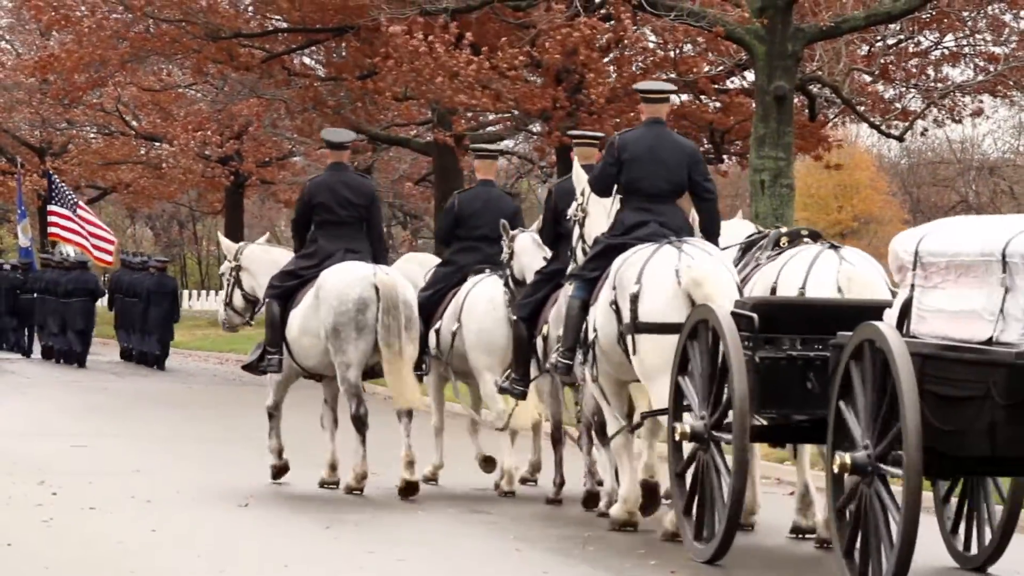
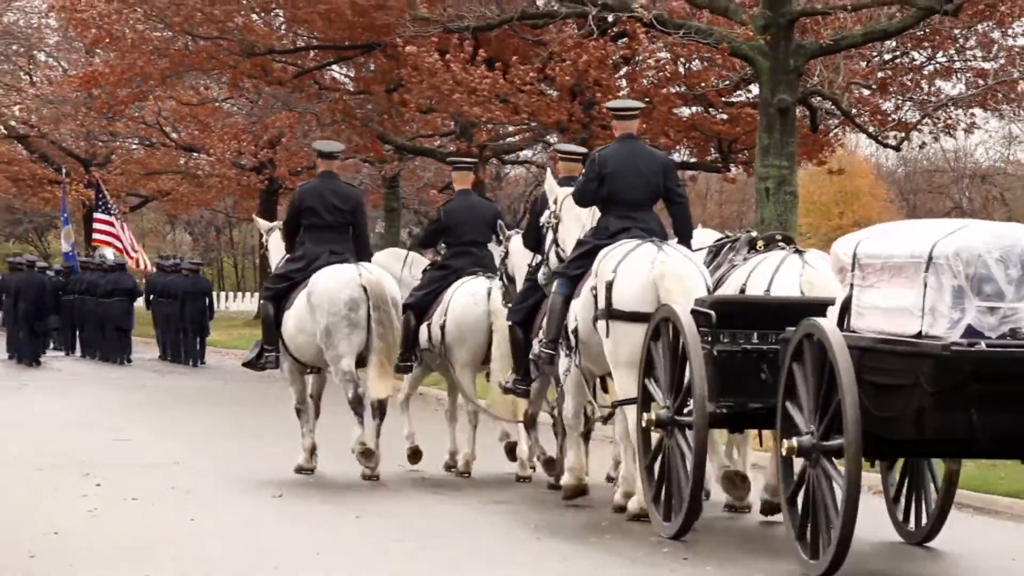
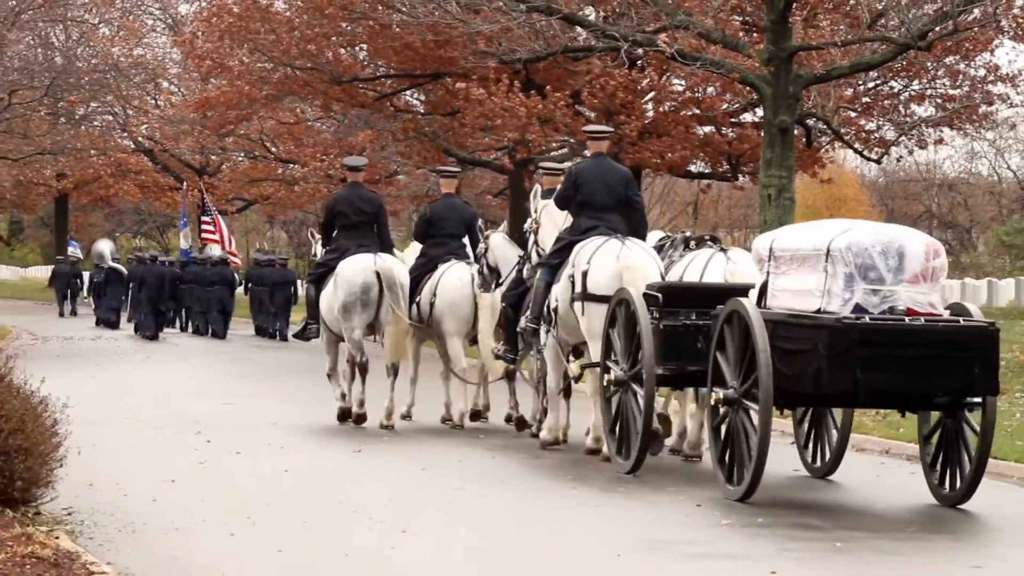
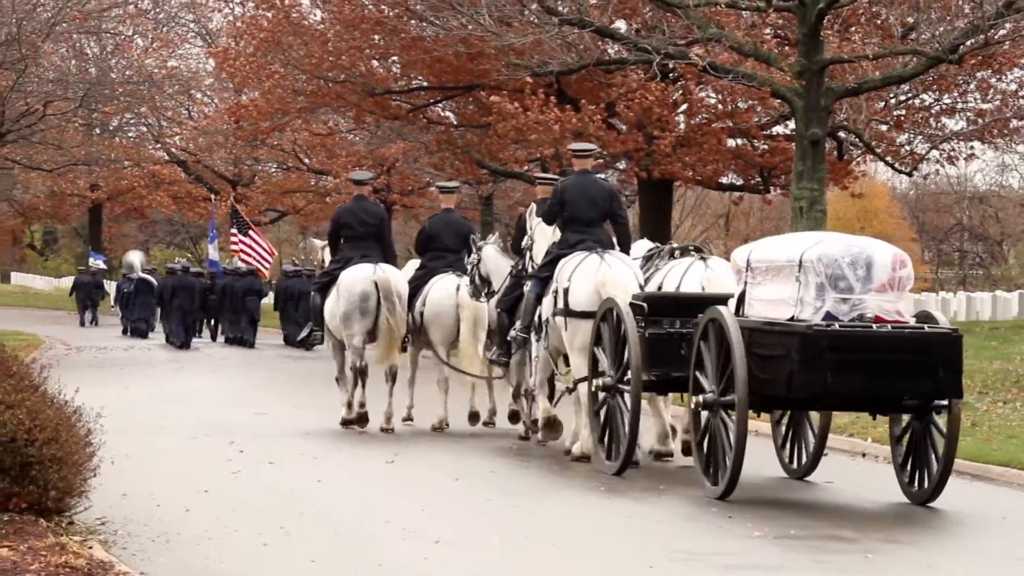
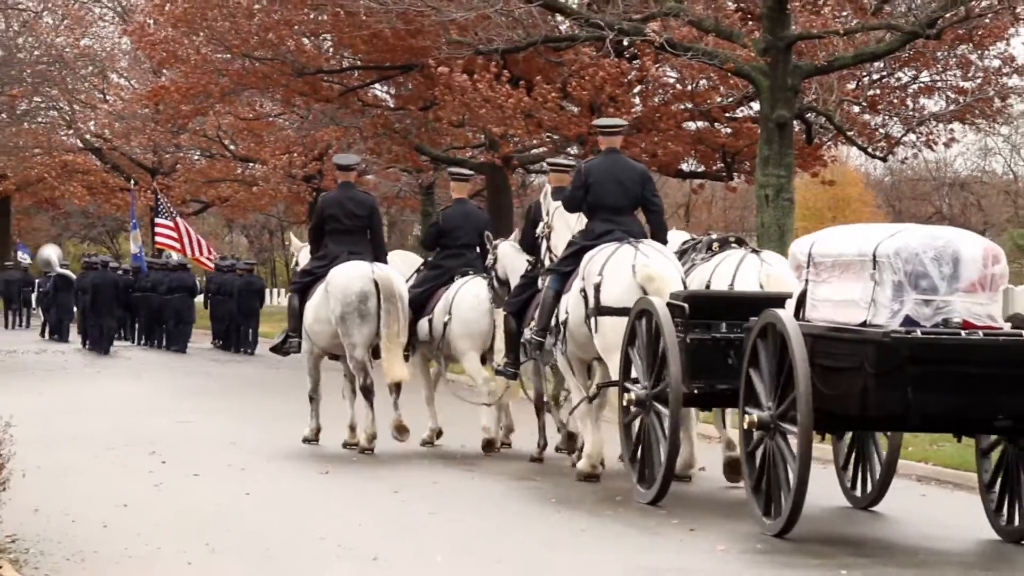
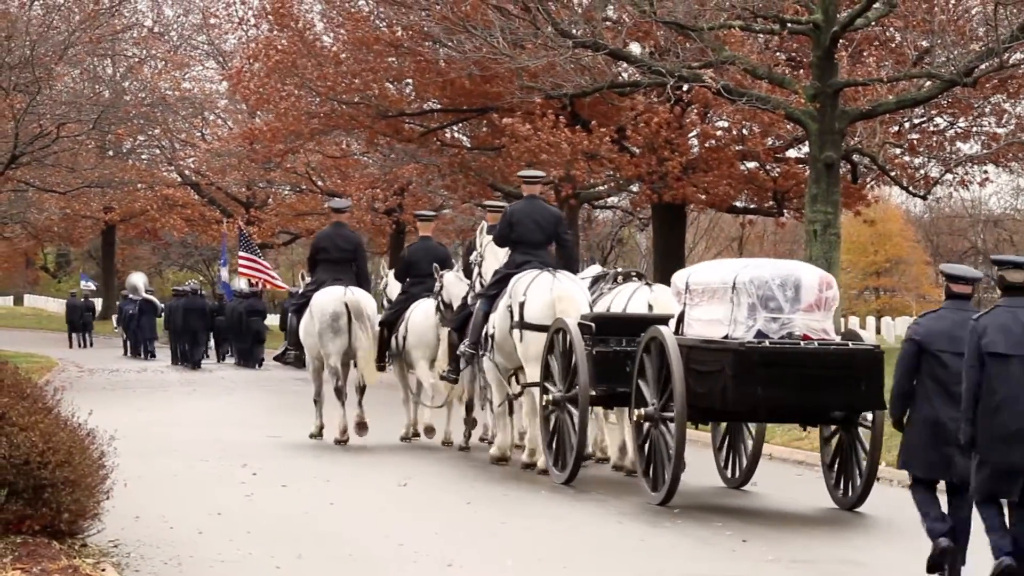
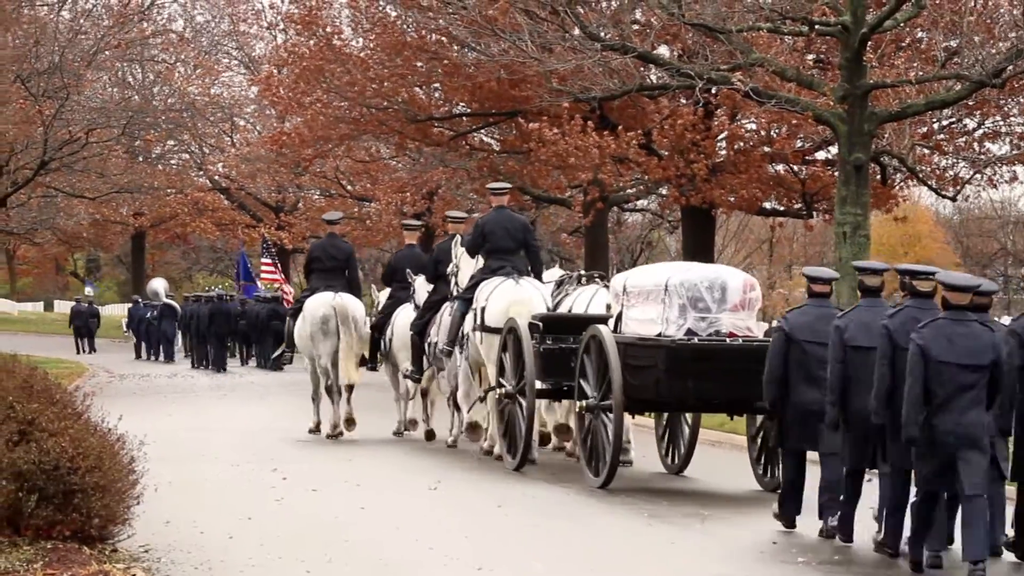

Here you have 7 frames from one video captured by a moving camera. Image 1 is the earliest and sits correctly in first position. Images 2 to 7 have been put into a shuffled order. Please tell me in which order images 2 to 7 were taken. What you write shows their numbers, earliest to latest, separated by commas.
2, 5, 3, 4, 6, 7
